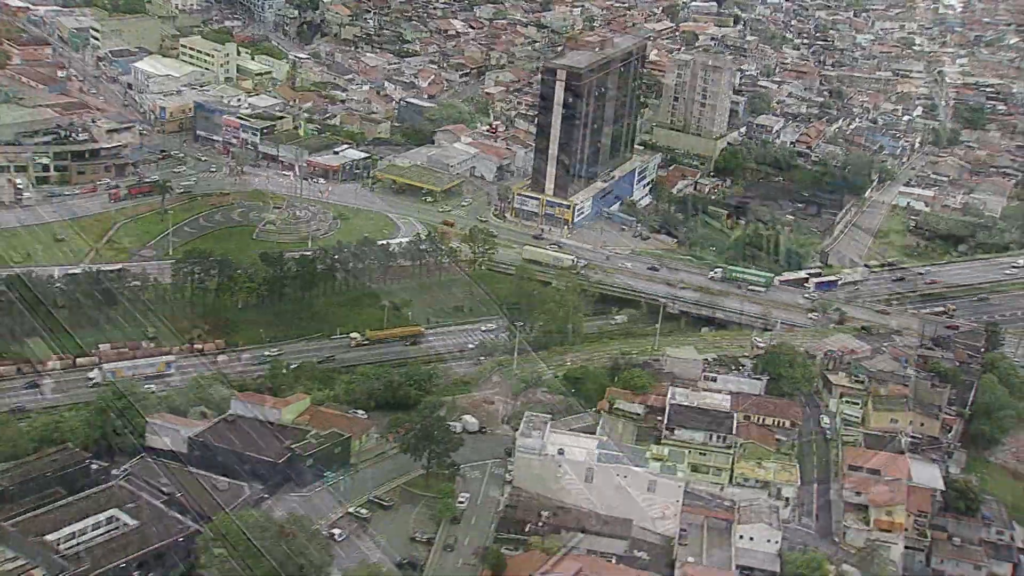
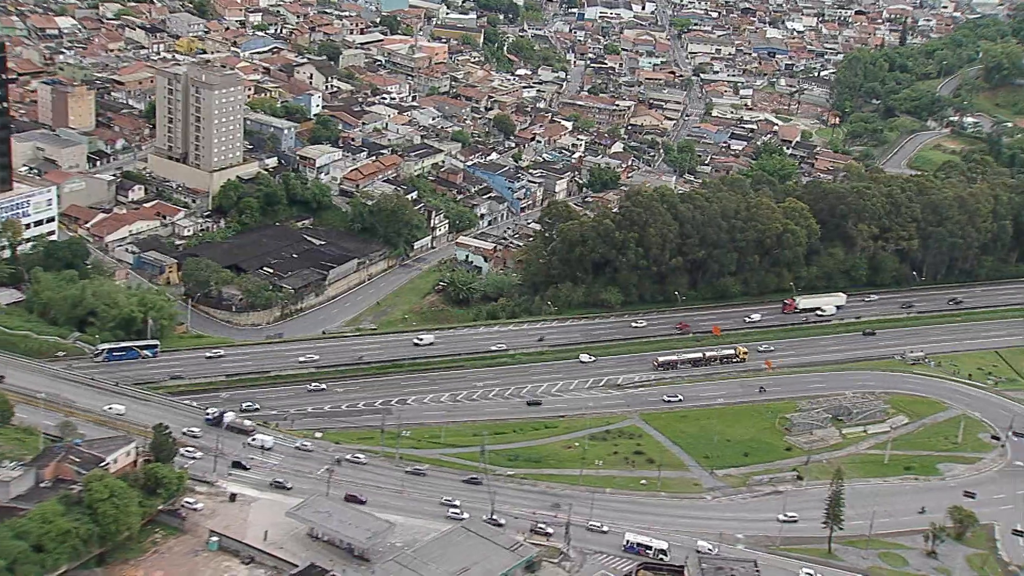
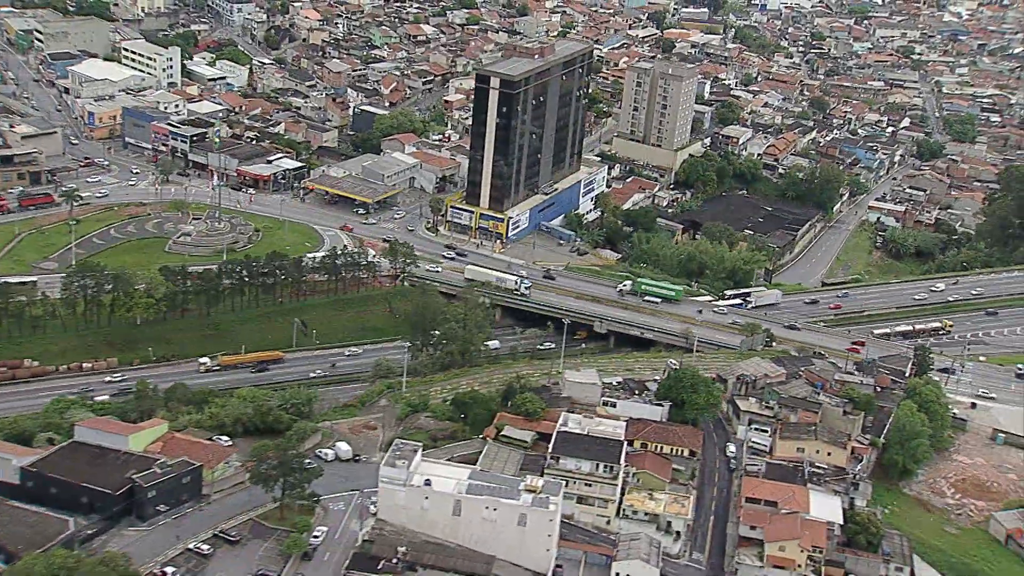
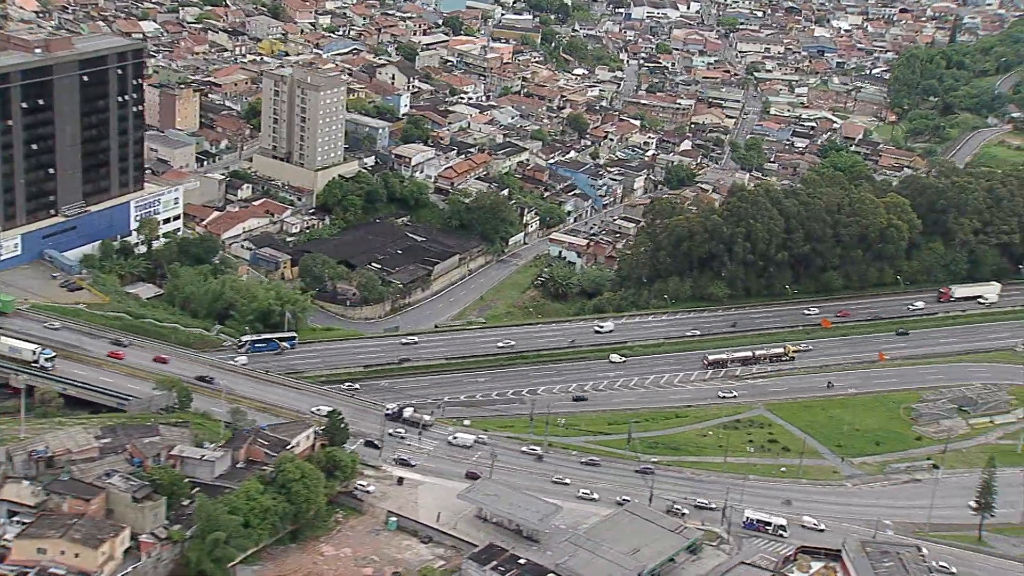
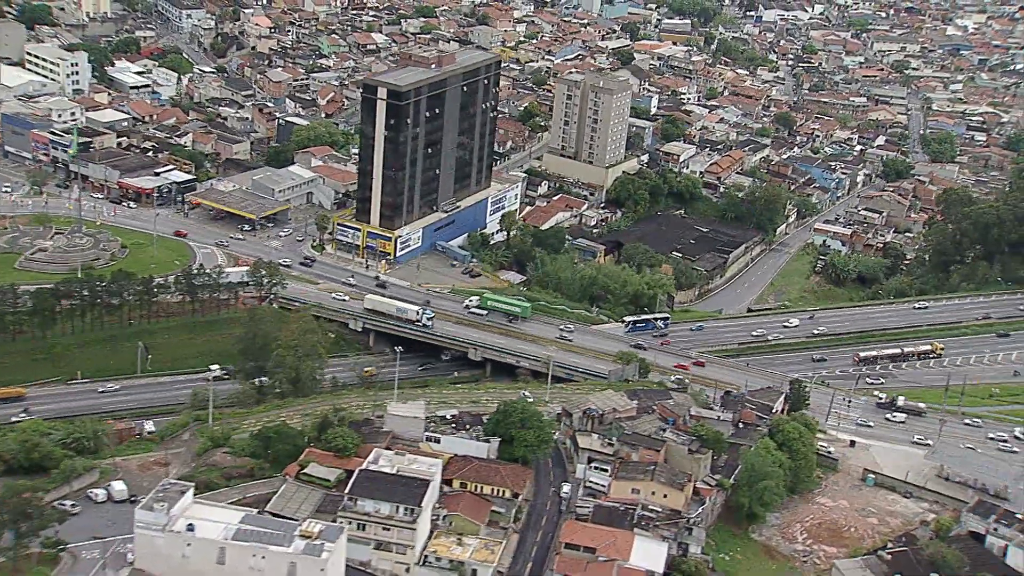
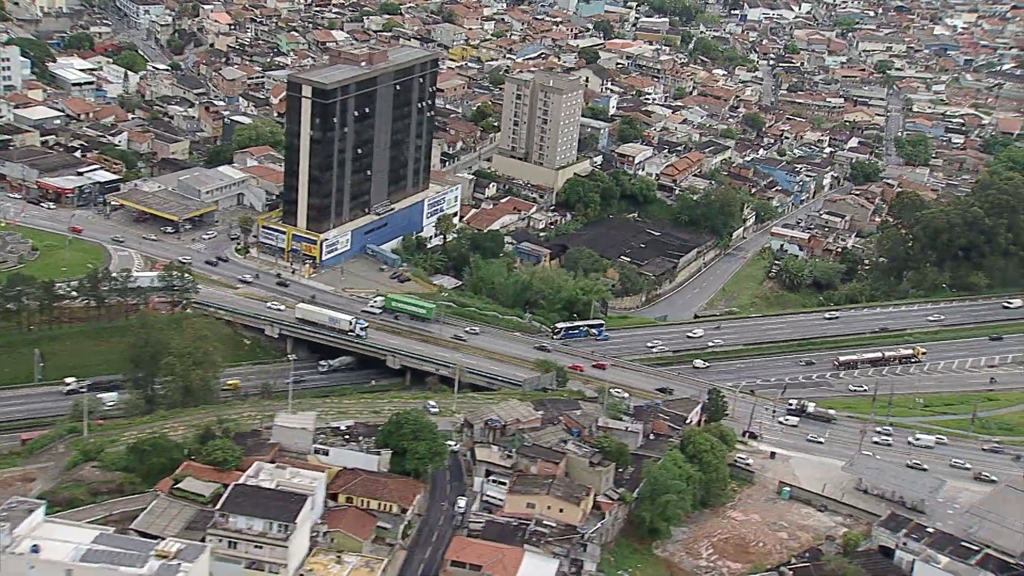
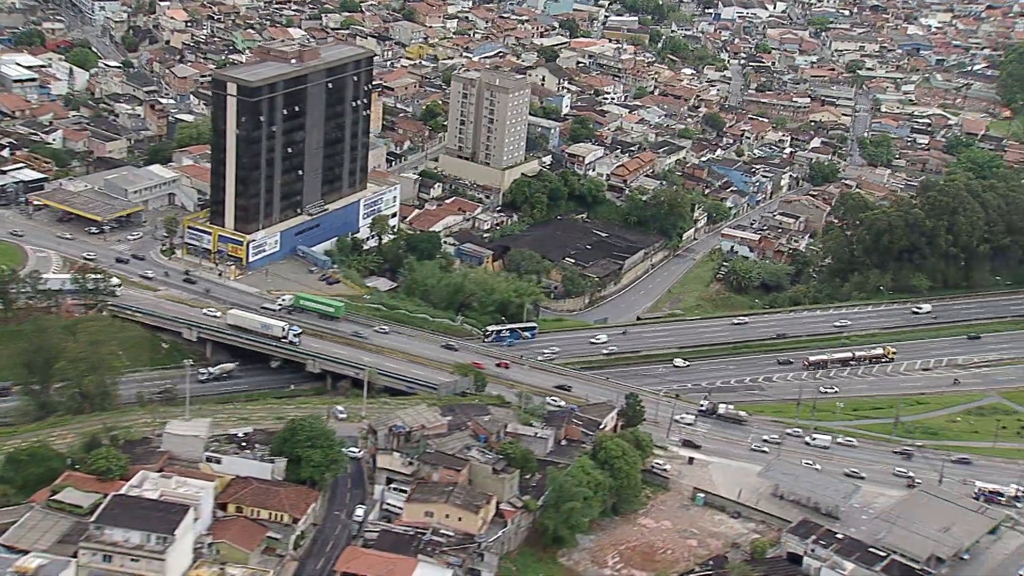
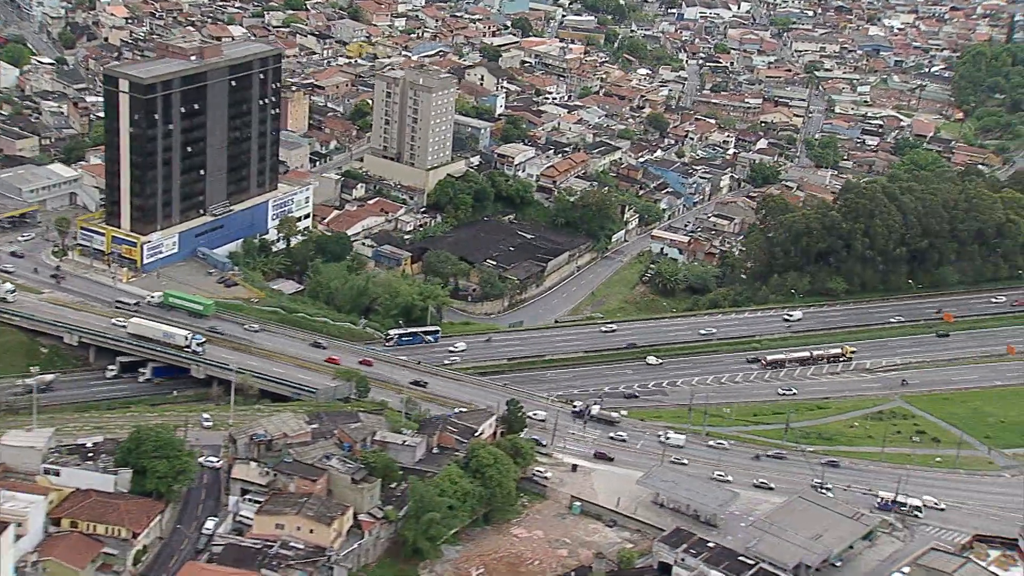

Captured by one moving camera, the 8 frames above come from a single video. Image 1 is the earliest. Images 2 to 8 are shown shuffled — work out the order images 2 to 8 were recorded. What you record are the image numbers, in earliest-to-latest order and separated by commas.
3, 5, 6, 7, 8, 4, 2
